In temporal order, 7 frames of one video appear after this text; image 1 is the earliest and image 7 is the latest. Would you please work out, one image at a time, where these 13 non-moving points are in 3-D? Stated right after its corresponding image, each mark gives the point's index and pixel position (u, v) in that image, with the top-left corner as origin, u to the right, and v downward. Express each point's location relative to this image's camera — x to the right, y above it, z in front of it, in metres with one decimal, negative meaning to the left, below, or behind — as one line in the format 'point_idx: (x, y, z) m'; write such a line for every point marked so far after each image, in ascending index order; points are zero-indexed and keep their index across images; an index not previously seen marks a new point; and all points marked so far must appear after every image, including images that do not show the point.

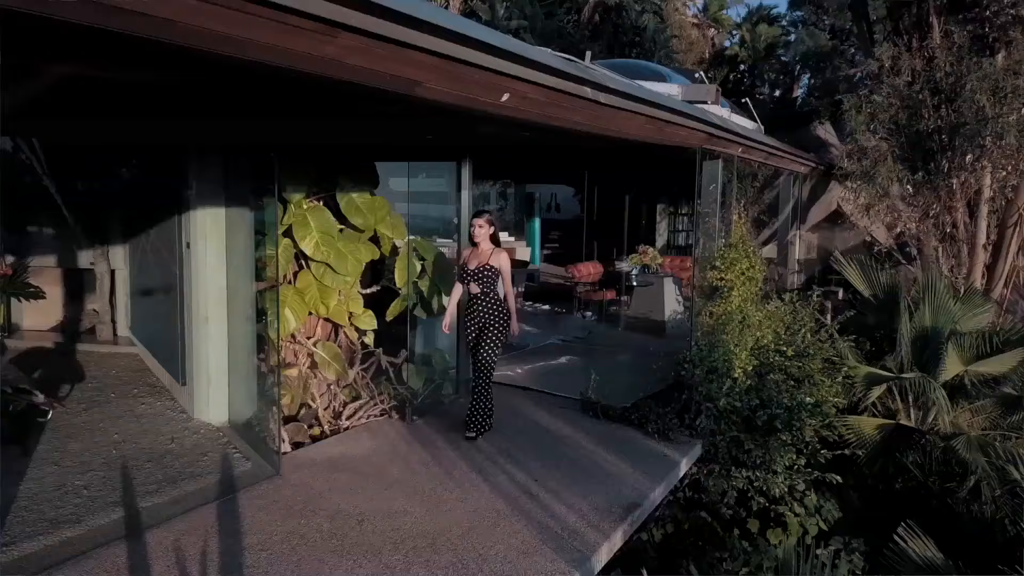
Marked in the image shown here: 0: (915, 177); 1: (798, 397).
0: (+4.9, +1.3, +9.2) m
1: (+2.0, -0.8, +5.4) m
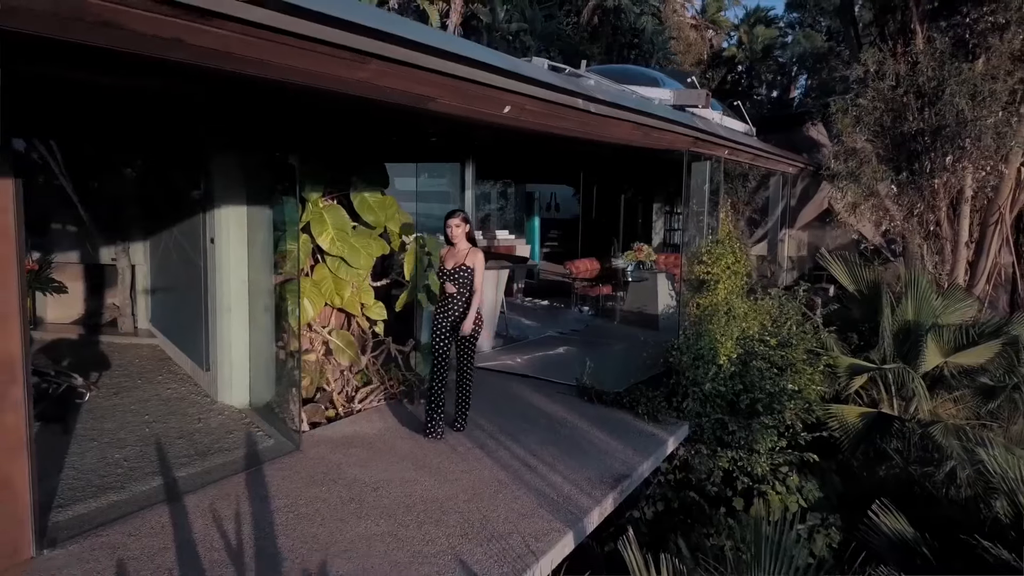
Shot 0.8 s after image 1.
0: (+4.9, +1.4, +9.5) m
1: (+2.0, -0.7, +5.8) m
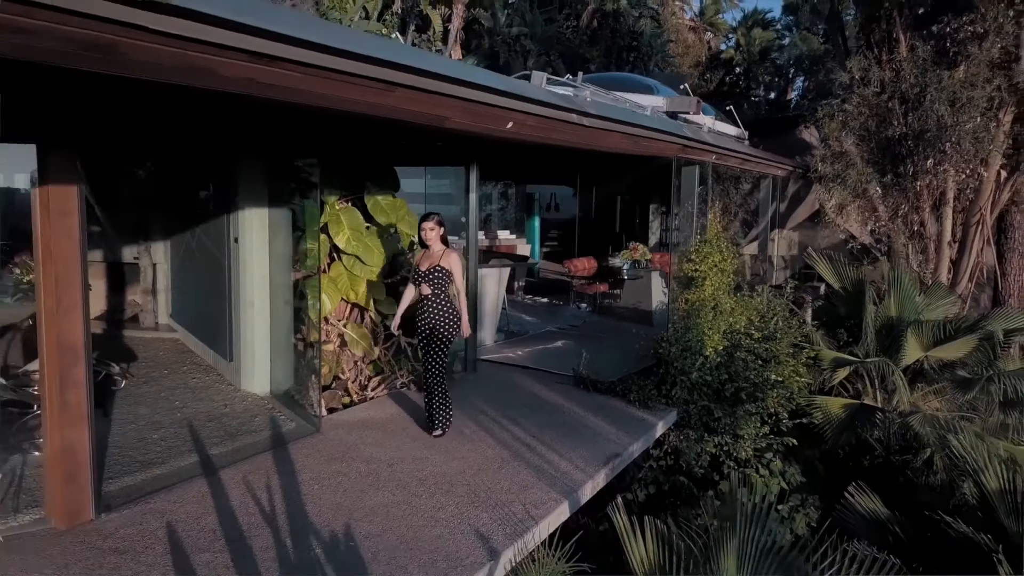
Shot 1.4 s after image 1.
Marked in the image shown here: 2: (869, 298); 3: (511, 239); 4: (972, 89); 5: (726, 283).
0: (+4.9, +1.4, +9.9) m
1: (+2.1, -0.7, +6.2) m
2: (+4.1, -0.1, +8.7) m
3: (0.0, +0.7, +10.6) m
4: (+5.4, +2.3, +8.8) m
5: (+2.0, 0.0, +7.2) m
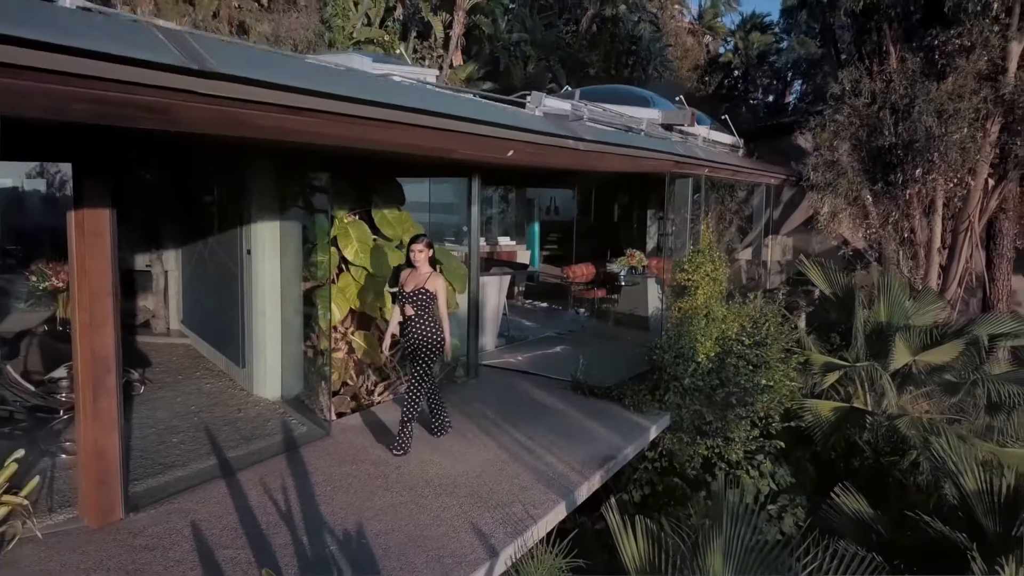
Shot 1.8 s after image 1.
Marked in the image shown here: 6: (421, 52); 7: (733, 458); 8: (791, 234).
0: (+4.9, +1.3, +10.2) m
1: (+2.1, -0.8, +6.5) m
2: (+4.1, -0.2, +9.0) m
3: (0.0, +0.6, +10.9) m
4: (+5.4, +2.2, +9.1) m
5: (+2.0, 0.0, +7.5) m
6: (-2.2, +5.8, +18.5) m
7: (+1.8, -1.4, +6.2) m
8: (+4.7, +0.9, +12.6) m
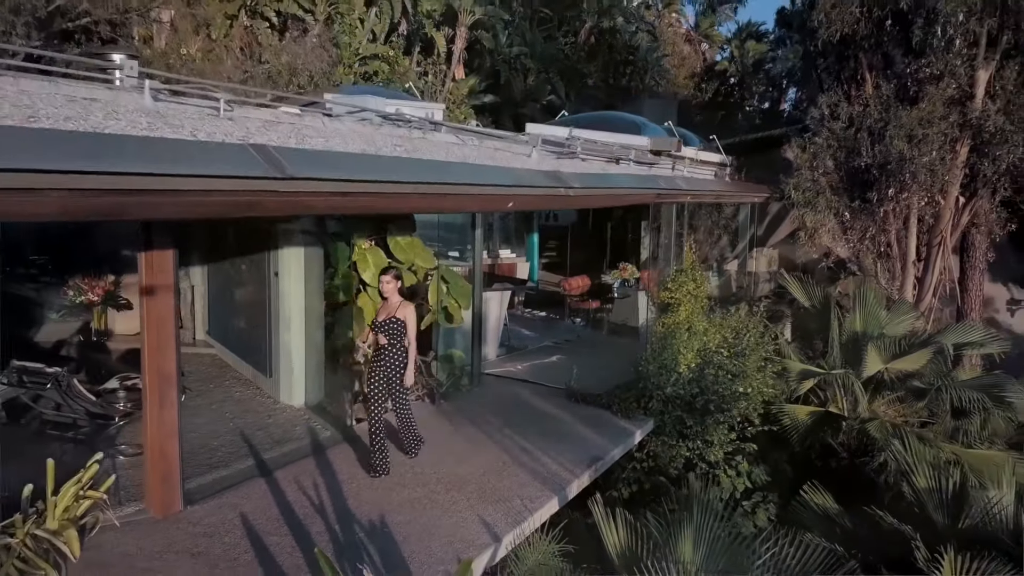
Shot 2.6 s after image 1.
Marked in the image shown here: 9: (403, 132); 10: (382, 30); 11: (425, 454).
0: (+4.9, +1.2, +10.9) m
1: (+2.1, -0.9, +7.1) m
2: (+4.1, -0.3, +9.6) m
3: (0.0, +0.5, +11.6) m
4: (+5.4, +2.1, +9.8) m
5: (+2.0, -0.2, +8.1) m
6: (-2.2, +5.6, +19.2) m
7: (+1.8, -1.5, +6.8) m
8: (+4.7, +0.7, +13.3) m
9: (-0.9, +1.2, +6.1) m
10: (-3.1, +6.1, +17.9) m
11: (-0.6, -1.2, +5.5) m
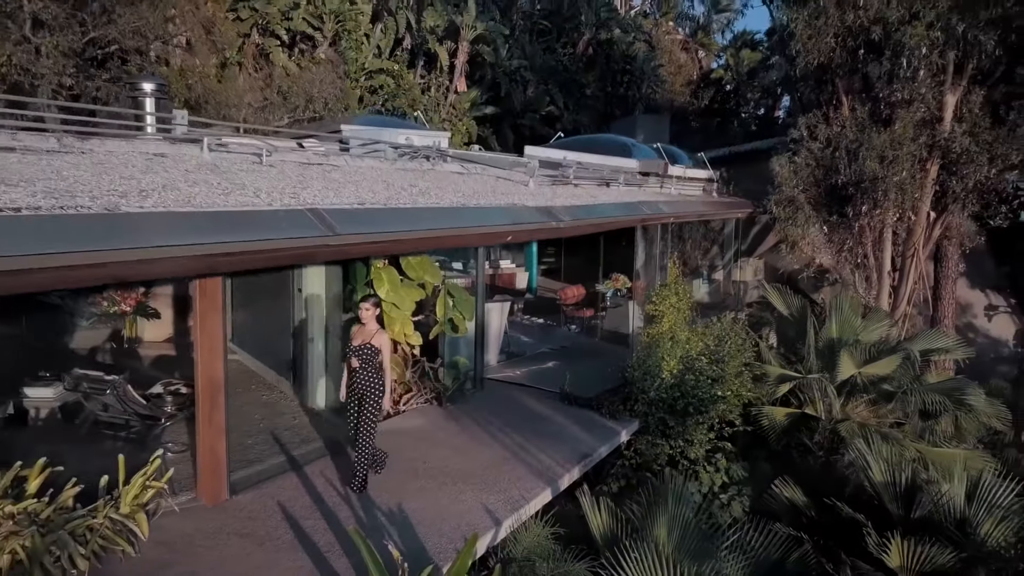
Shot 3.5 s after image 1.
0: (+4.9, +1.1, +11.6) m
1: (+2.1, -1.1, +7.9) m
2: (+4.1, -0.5, +10.4) m
3: (0.0, +0.3, +12.3) m
4: (+5.4, +1.9, +10.5) m
5: (+2.0, -0.3, +8.9) m
6: (-2.2, +5.5, +19.9) m
7: (+1.8, -1.7, +7.6) m
8: (+4.7, +0.6, +14.0) m
9: (-0.9, +1.1, +6.9) m
10: (-3.1, +5.9, +18.6) m
11: (-0.6, -1.3, +6.3) m
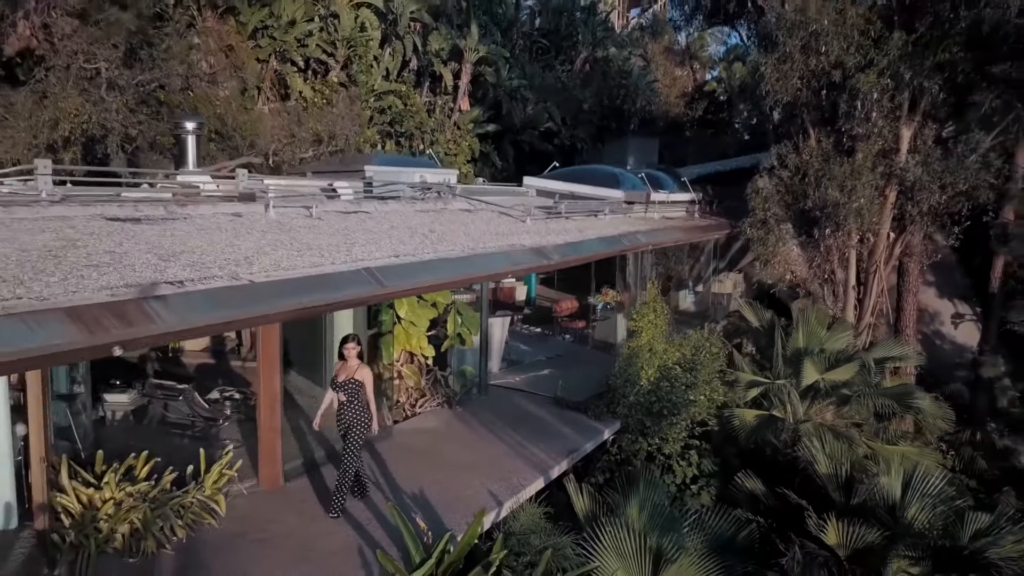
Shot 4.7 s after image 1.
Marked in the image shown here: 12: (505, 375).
0: (+4.9, +0.8, +12.8) m
1: (+2.1, -1.3, +9.1) m
2: (+4.1, -0.7, +11.6) m
3: (0.0, +0.1, +13.5) m
4: (+5.4, +1.7, +11.7) m
5: (+2.0, -0.6, +10.1) m
6: (-2.2, +5.3, +21.2) m
7: (+1.8, -1.9, +8.8) m
8: (+4.7, +0.4, +15.3) m
9: (-0.9, +0.9, +8.1) m
10: (-3.0, +5.7, +19.8) m
11: (-0.6, -1.6, +7.5) m
12: (-0.1, -1.2, +10.5) m
